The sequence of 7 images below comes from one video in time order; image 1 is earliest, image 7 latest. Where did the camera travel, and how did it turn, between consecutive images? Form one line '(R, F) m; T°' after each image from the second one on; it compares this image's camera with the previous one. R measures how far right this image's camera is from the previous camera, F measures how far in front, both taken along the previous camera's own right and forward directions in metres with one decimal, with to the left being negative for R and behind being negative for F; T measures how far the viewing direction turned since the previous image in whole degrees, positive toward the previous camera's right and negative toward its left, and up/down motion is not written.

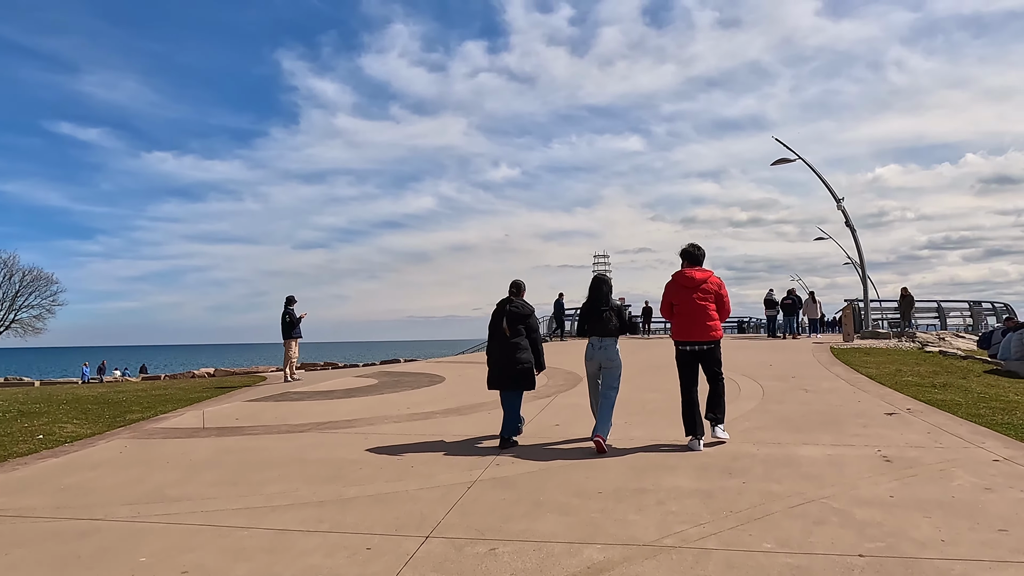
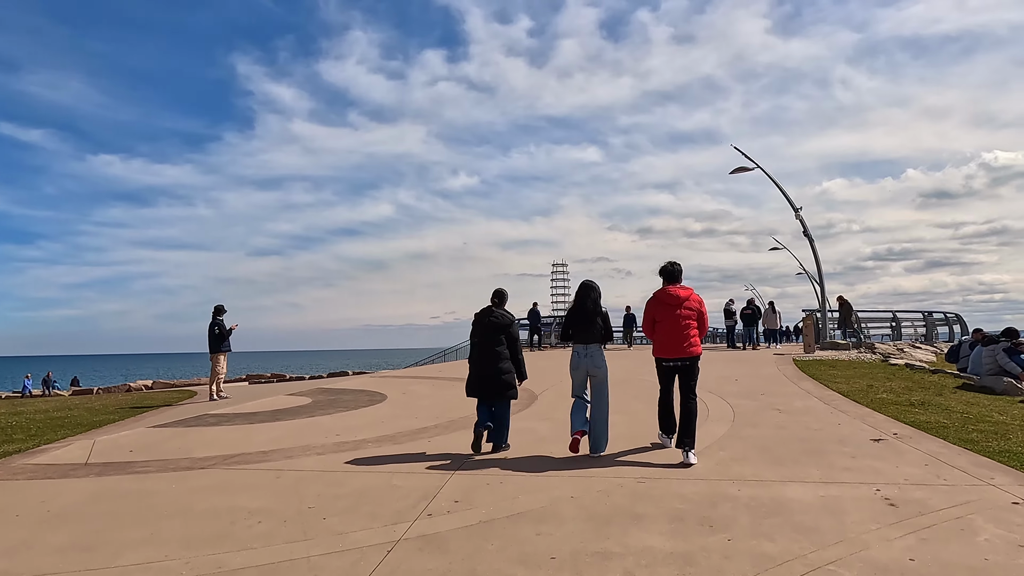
(+0.2, +1.0) m; +3°
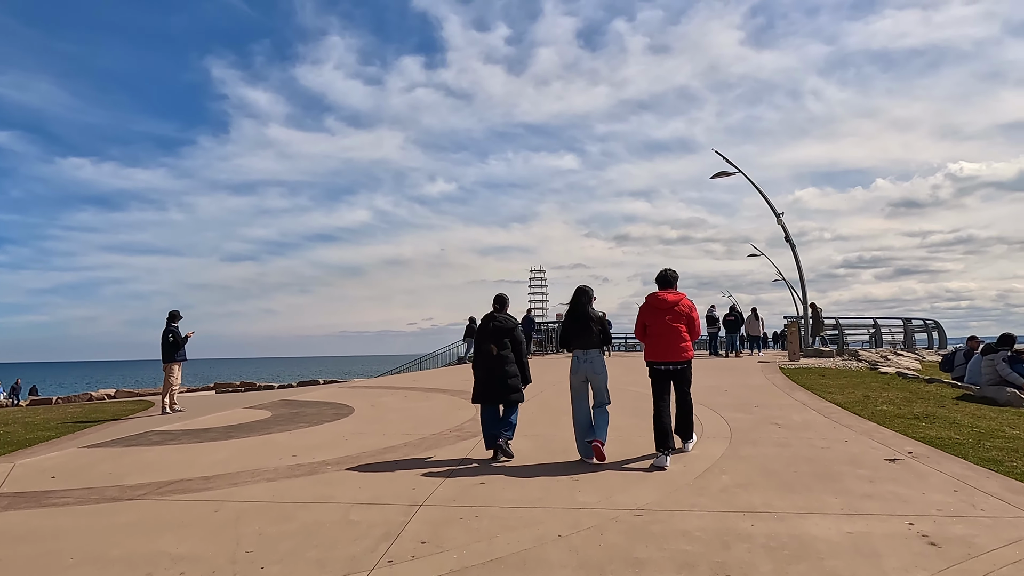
(0.0, +0.8) m; +2°
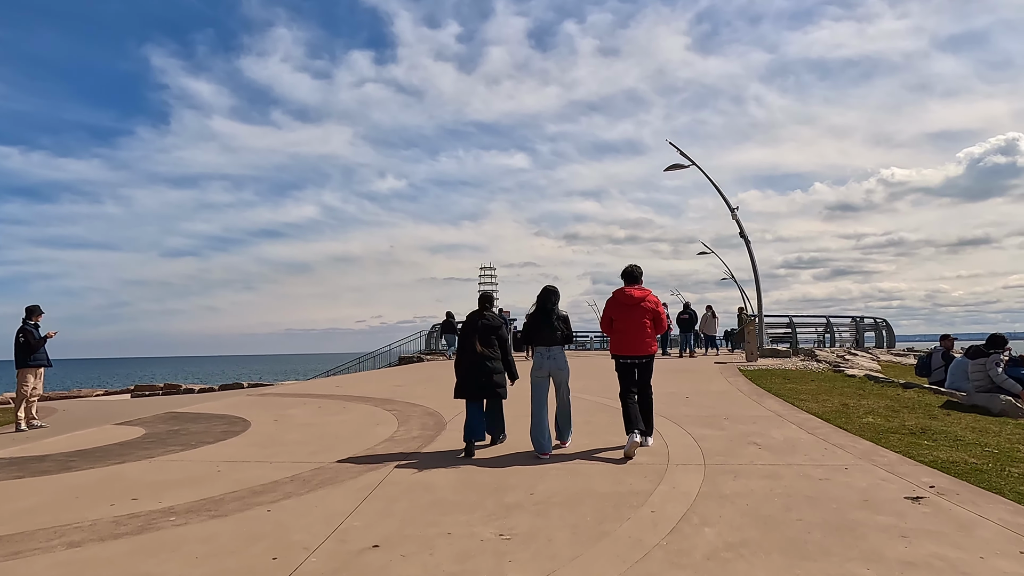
(+0.3, +1.6) m; +4°
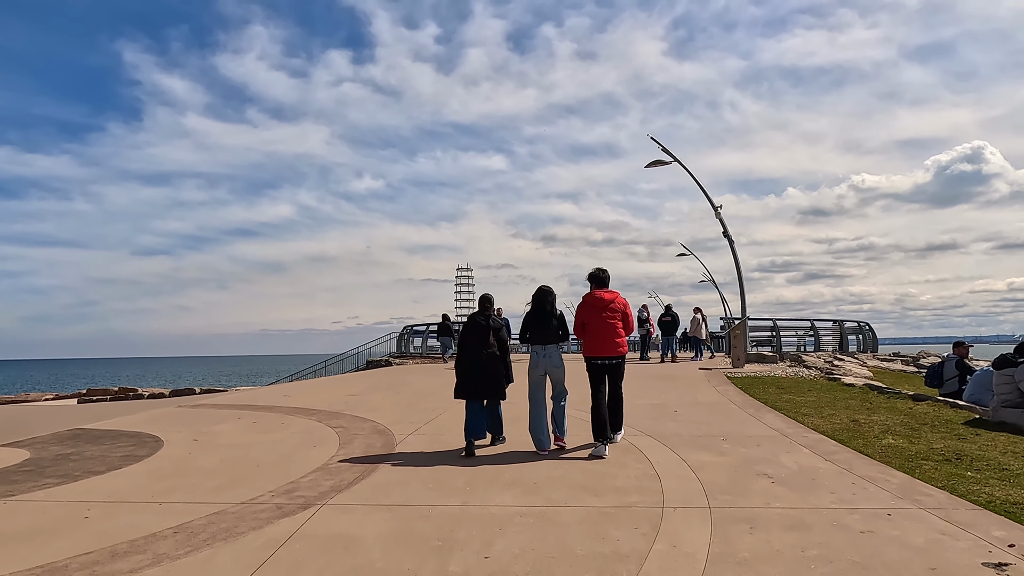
(+0.2, +1.3) m; +2°
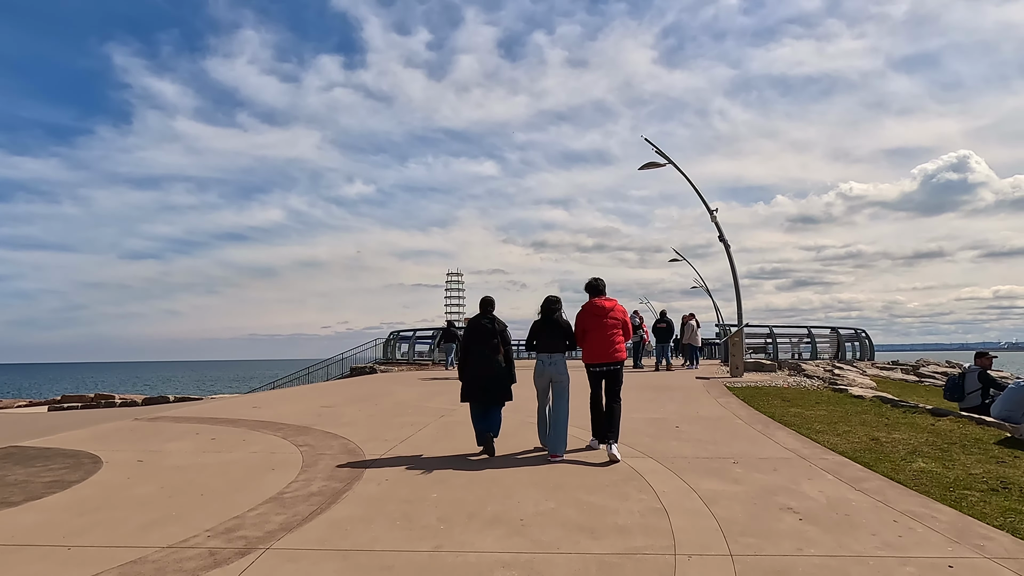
(+0.1, +0.8) m; +1°
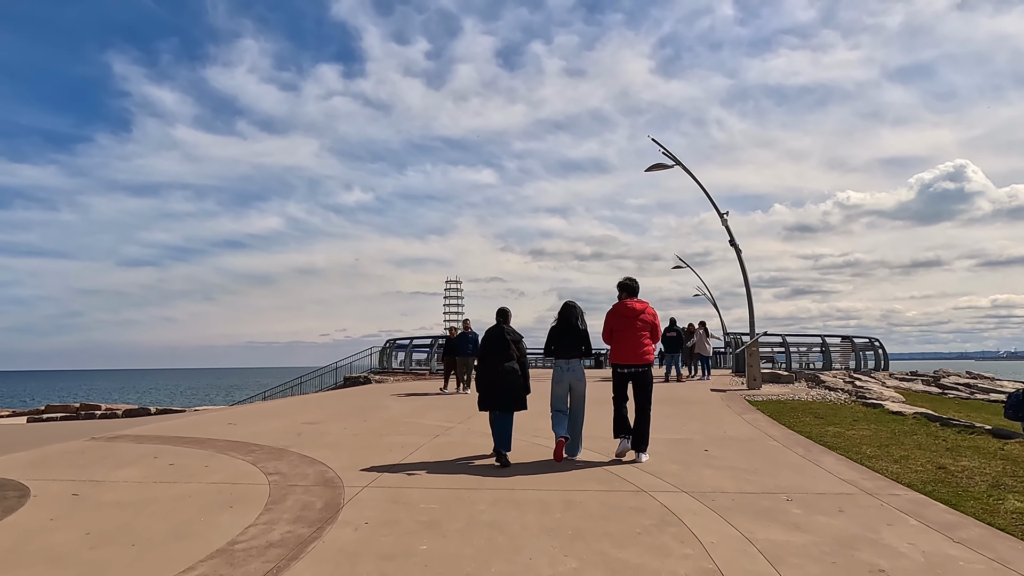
(-0.1, +1.1) m; 0°
